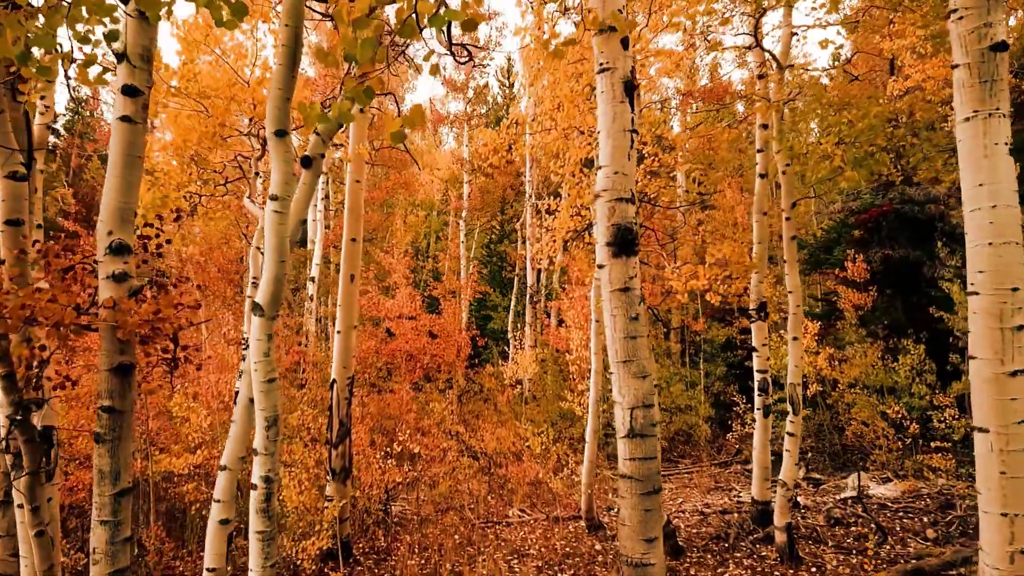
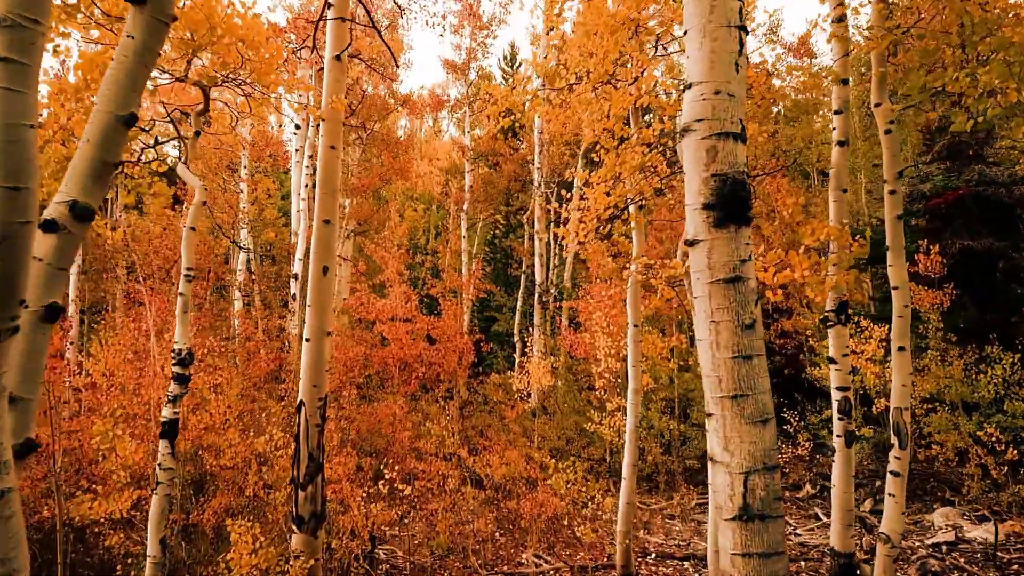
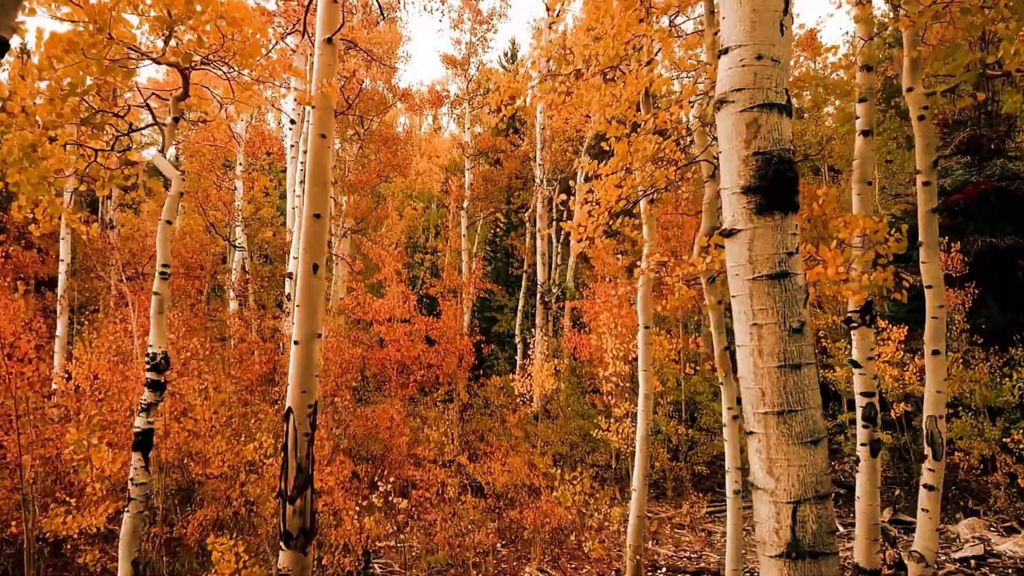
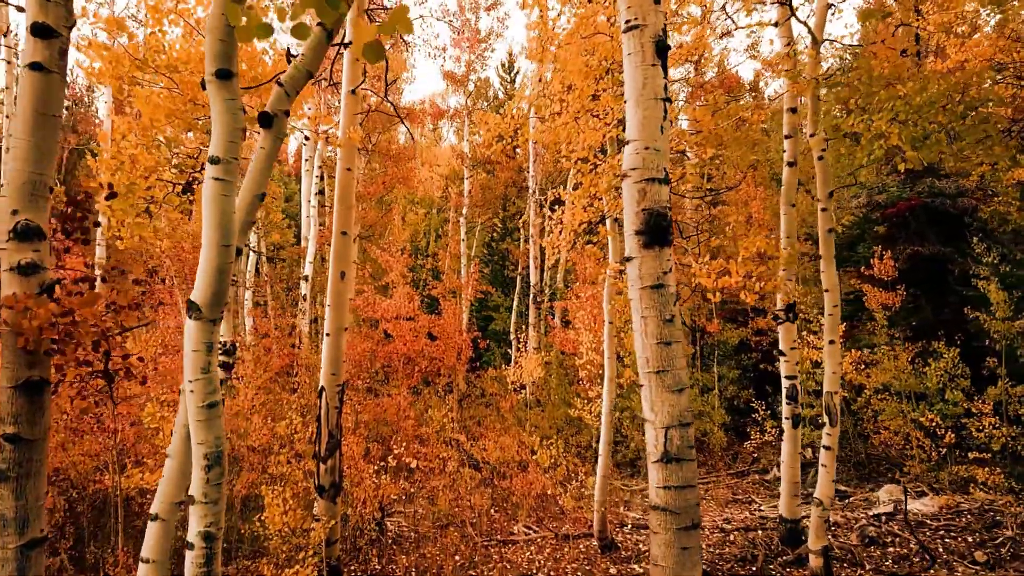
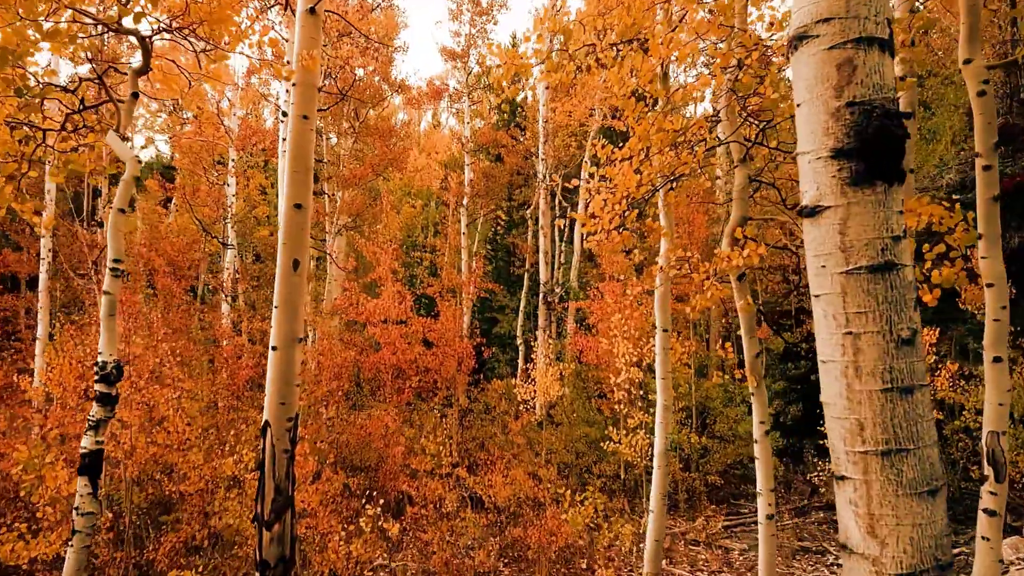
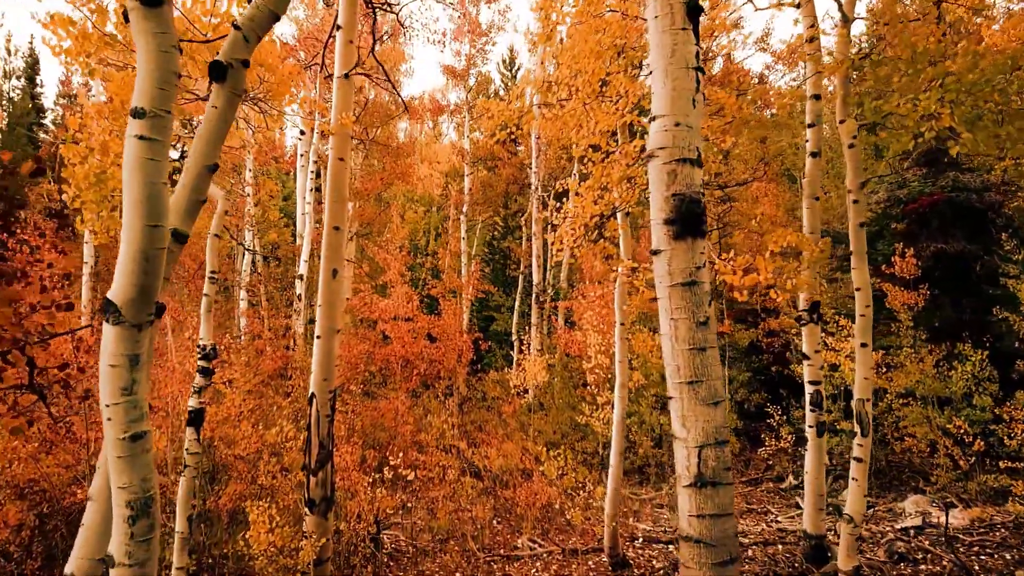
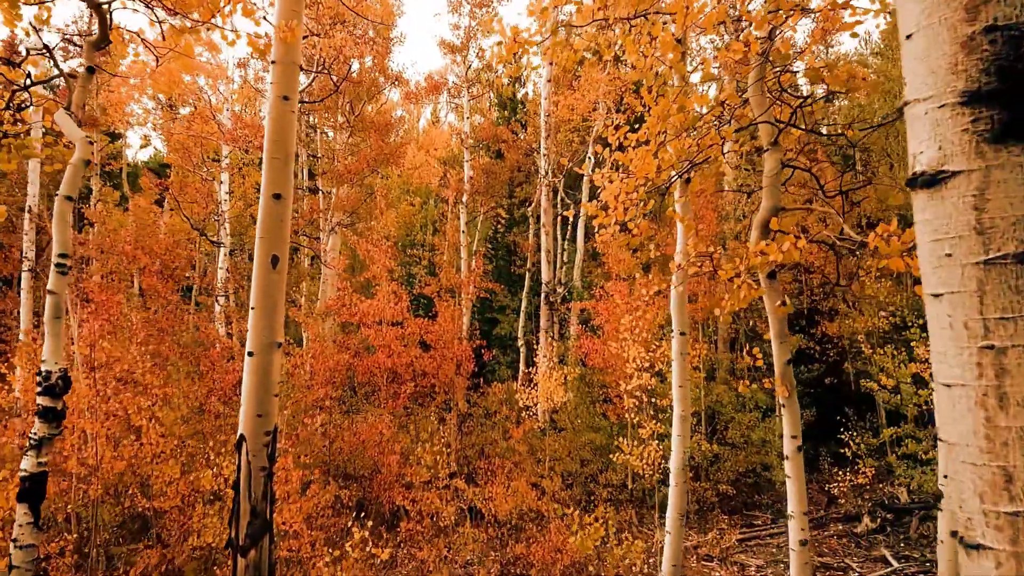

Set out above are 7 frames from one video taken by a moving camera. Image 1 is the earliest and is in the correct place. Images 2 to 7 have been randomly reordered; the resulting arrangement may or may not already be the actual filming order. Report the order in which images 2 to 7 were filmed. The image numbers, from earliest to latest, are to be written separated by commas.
4, 6, 2, 3, 5, 7
